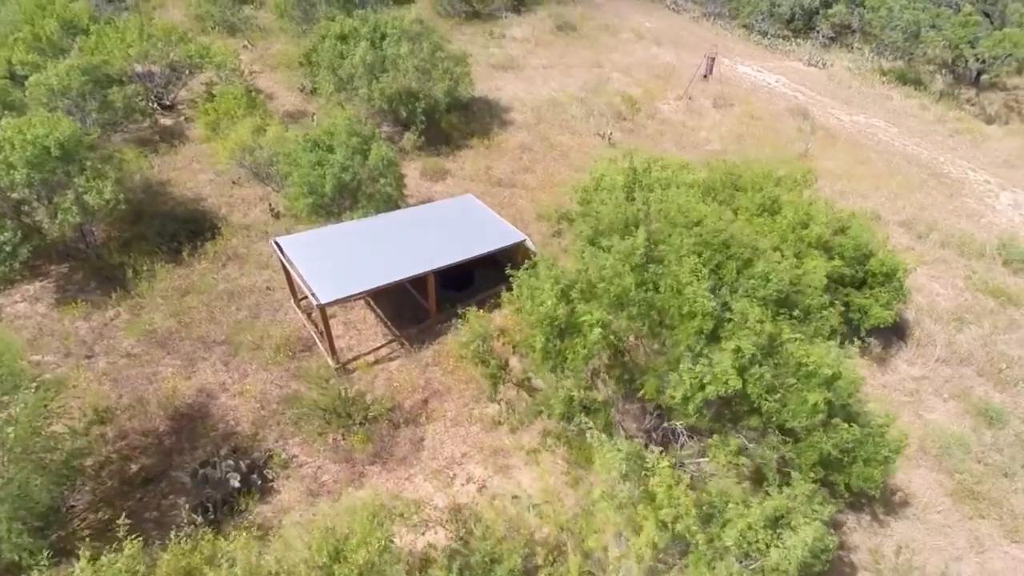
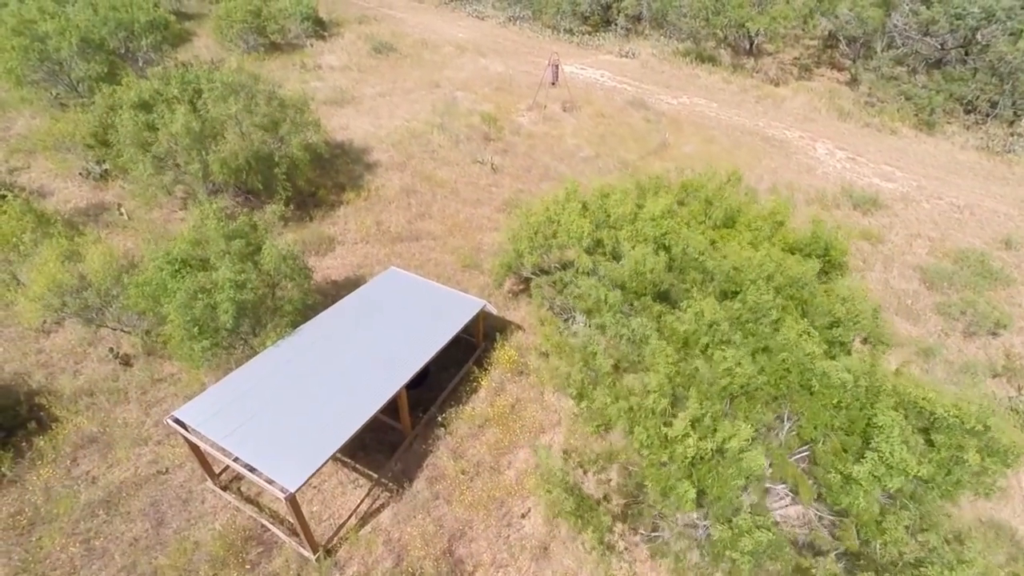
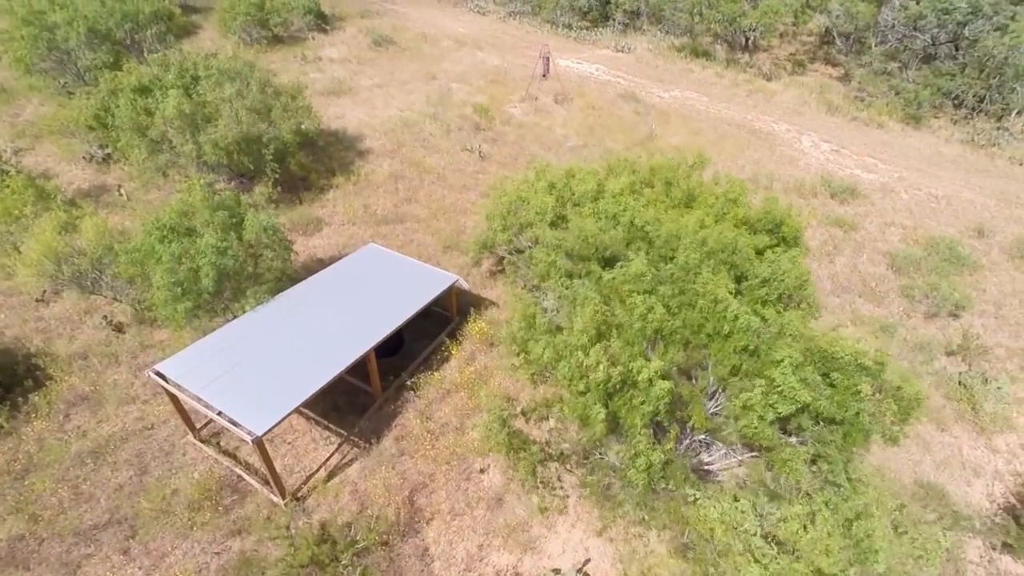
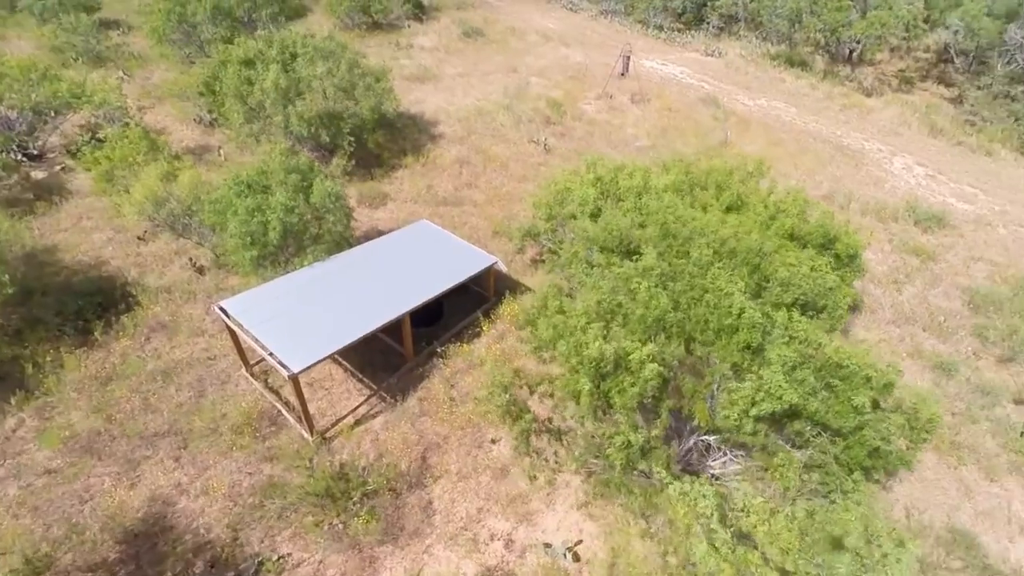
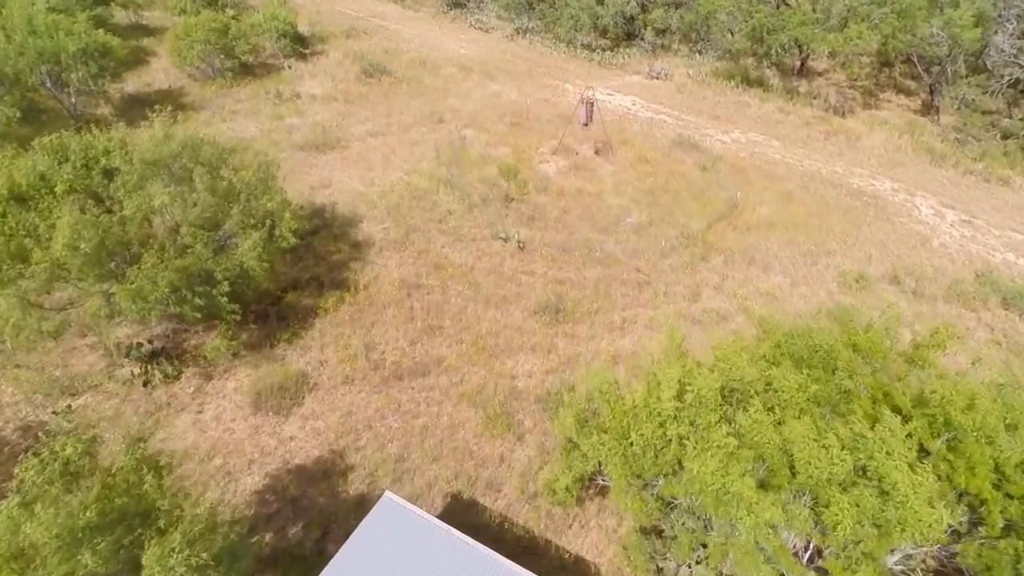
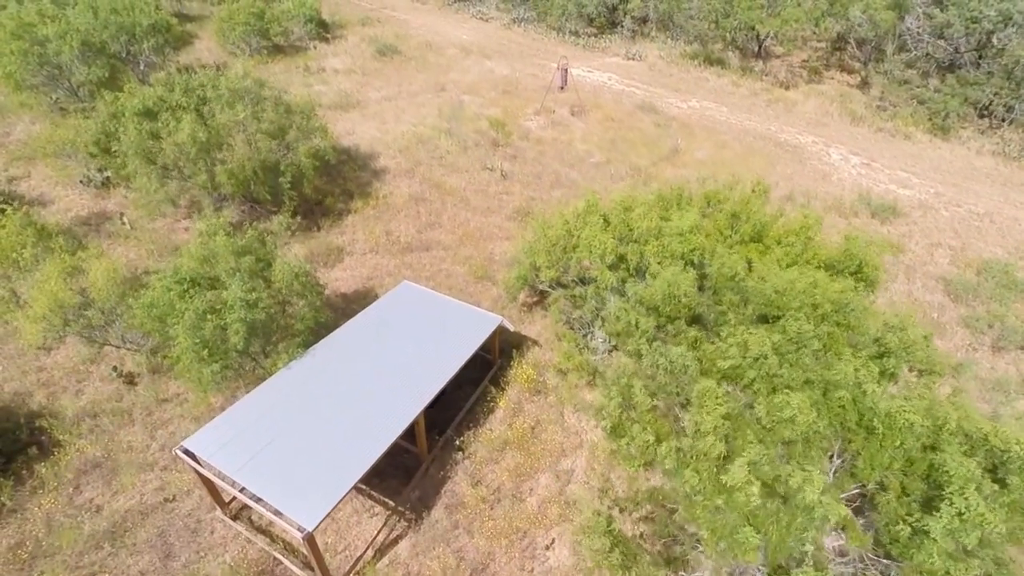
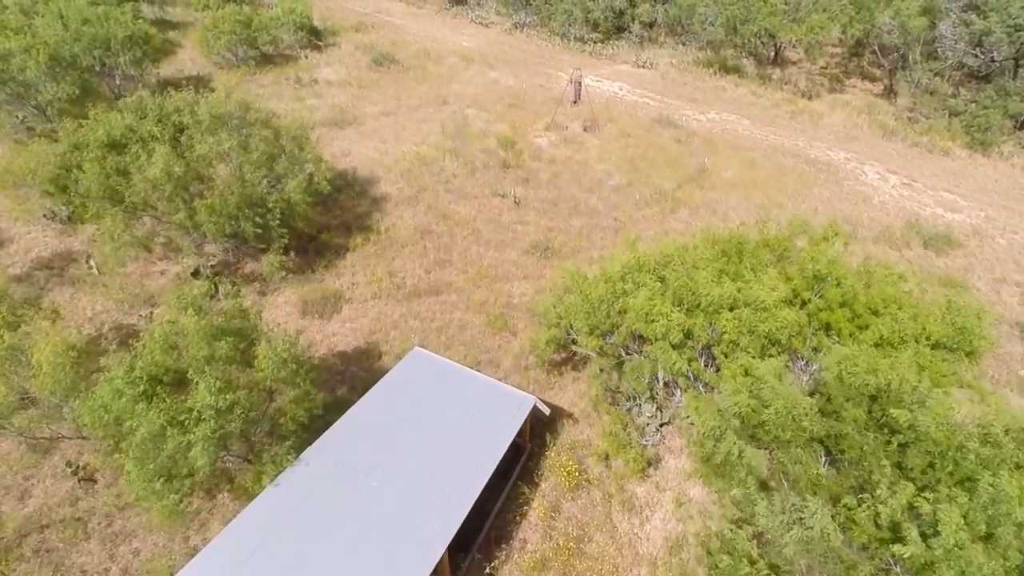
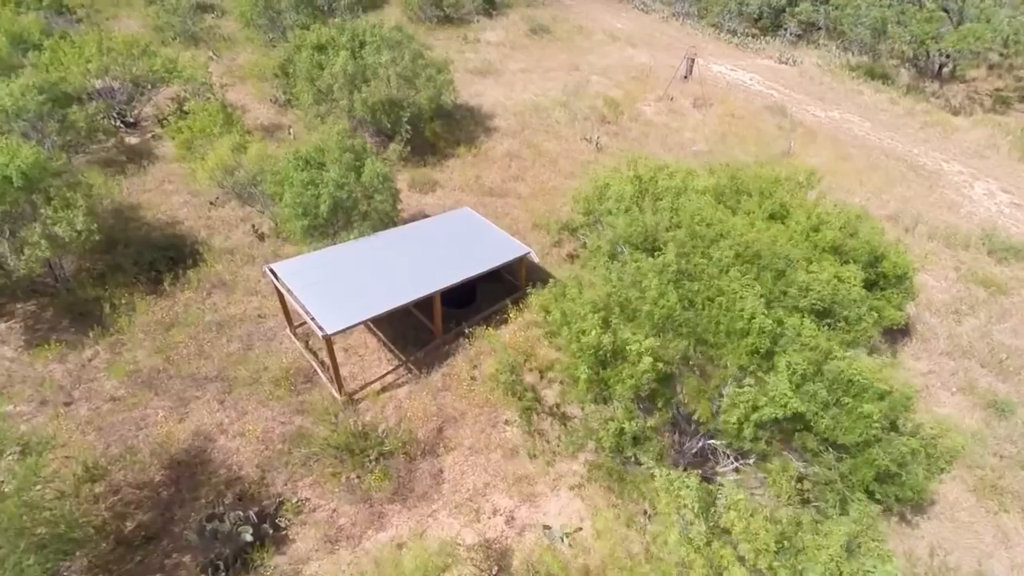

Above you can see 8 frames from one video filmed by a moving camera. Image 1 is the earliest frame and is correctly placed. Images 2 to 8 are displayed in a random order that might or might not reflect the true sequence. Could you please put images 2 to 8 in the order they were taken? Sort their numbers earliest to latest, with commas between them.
8, 4, 3, 2, 6, 7, 5
